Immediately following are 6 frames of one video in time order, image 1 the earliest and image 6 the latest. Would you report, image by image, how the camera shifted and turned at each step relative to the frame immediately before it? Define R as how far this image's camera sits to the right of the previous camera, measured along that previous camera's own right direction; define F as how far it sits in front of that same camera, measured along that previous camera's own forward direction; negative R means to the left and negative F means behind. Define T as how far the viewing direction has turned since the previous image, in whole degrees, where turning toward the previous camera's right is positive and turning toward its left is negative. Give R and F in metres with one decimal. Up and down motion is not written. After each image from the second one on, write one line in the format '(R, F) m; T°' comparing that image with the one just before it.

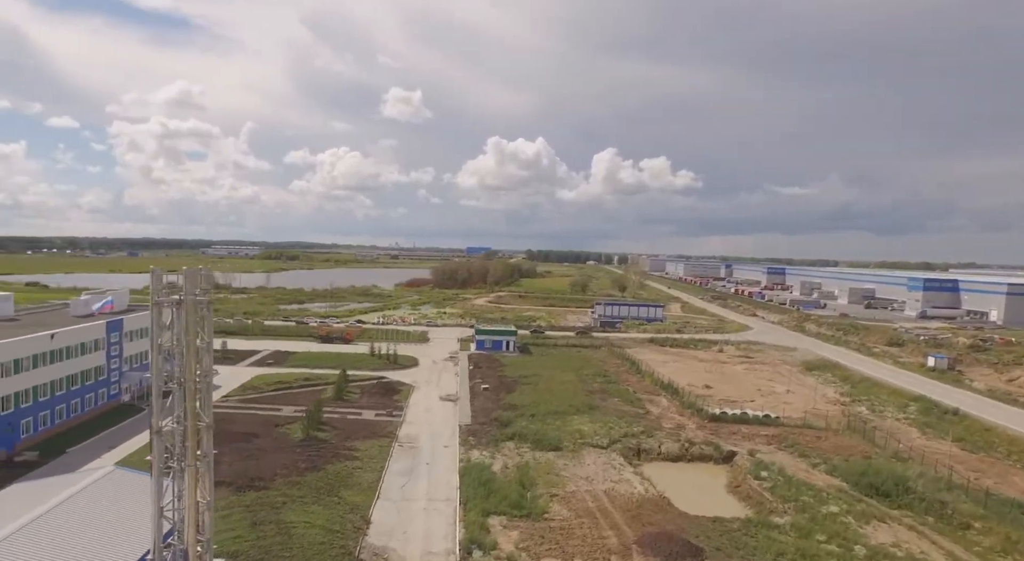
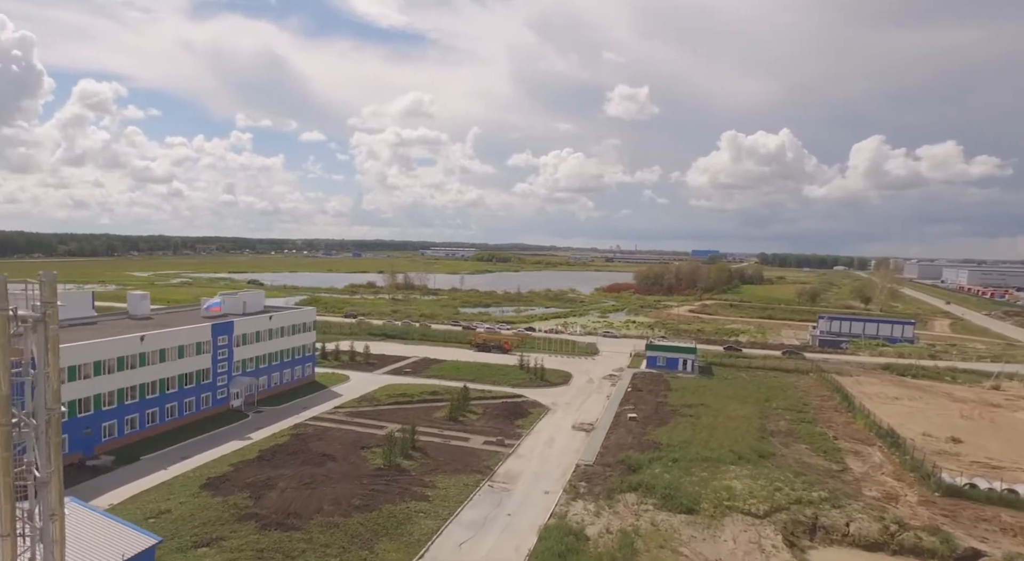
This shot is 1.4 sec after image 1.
(+5.6, +8.9) m; -19°
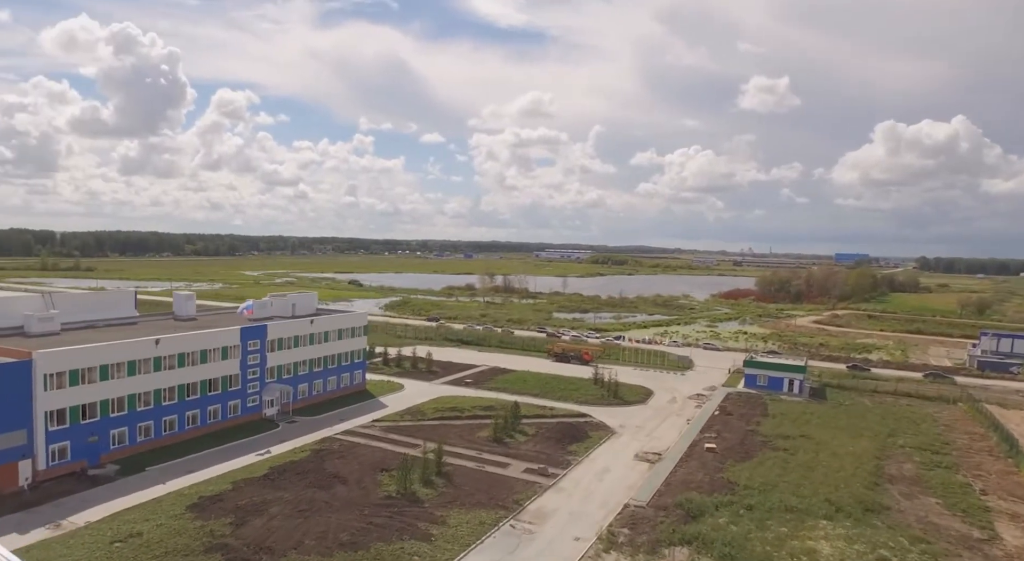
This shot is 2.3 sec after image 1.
(+4.3, +5.3) m; -11°
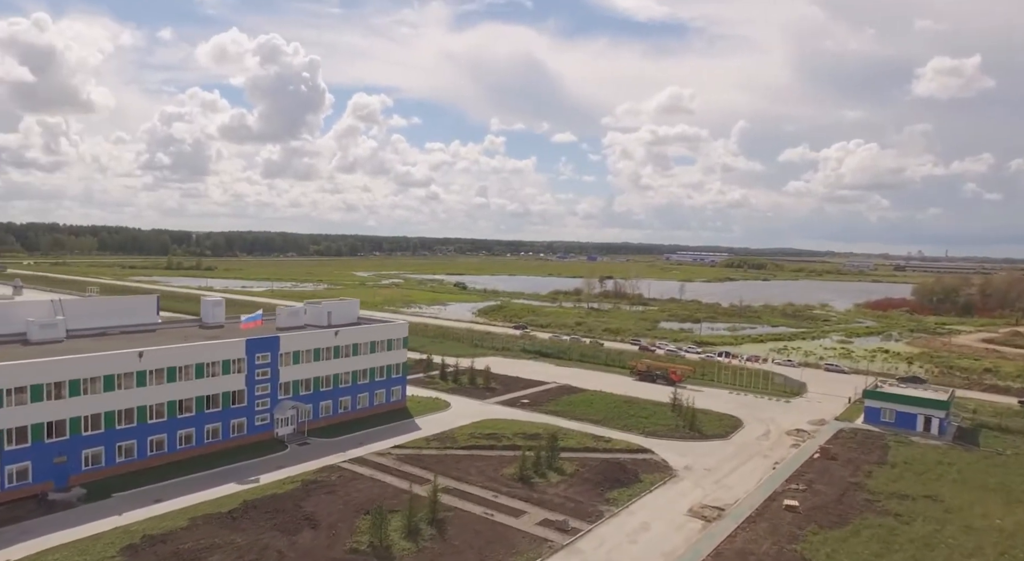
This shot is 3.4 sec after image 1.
(+5.3, +6.4) m; -12°
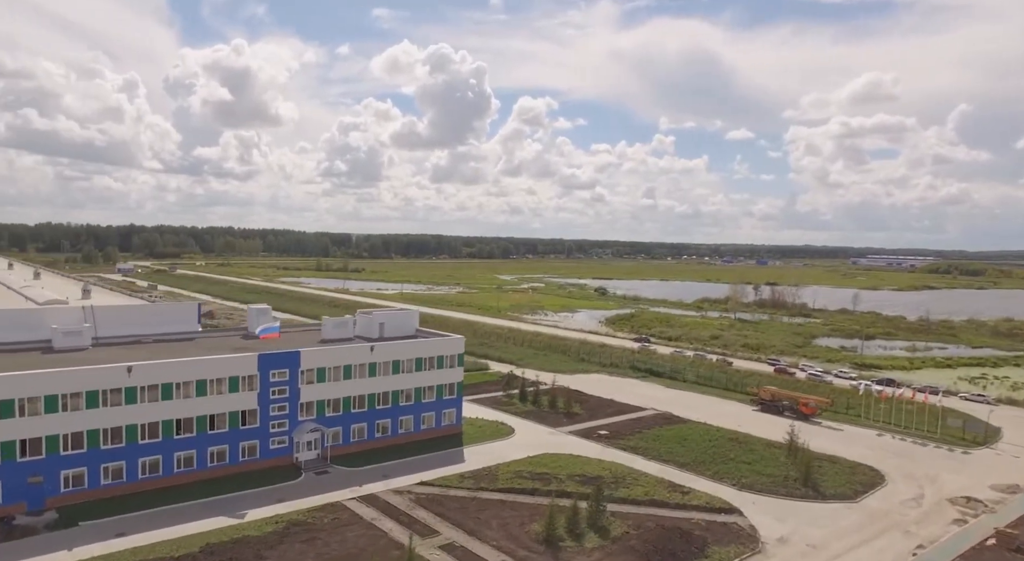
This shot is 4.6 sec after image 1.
(+5.7, +6.8) m; -15°
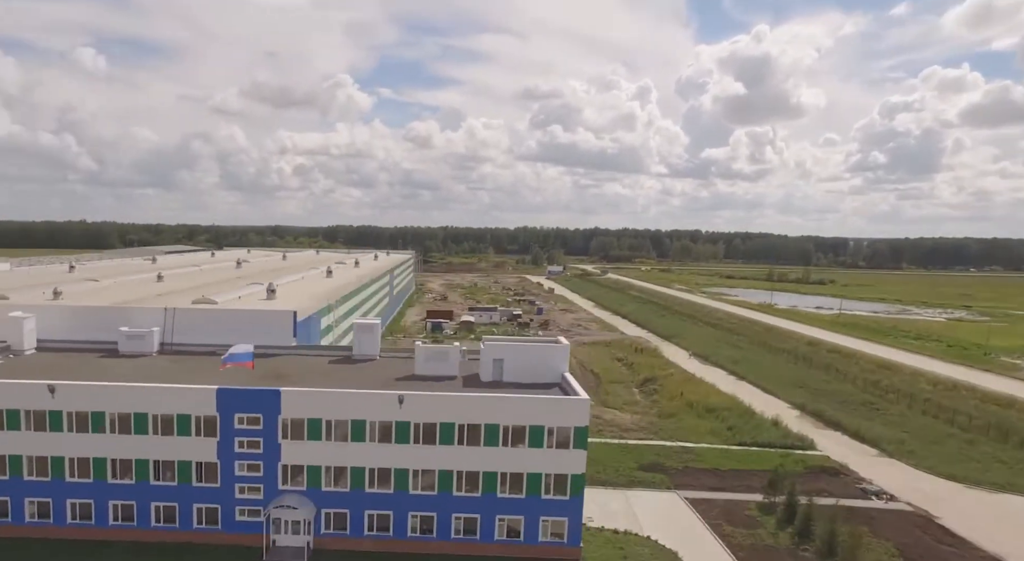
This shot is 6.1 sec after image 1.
(+10.5, +20.7) m; -45°
